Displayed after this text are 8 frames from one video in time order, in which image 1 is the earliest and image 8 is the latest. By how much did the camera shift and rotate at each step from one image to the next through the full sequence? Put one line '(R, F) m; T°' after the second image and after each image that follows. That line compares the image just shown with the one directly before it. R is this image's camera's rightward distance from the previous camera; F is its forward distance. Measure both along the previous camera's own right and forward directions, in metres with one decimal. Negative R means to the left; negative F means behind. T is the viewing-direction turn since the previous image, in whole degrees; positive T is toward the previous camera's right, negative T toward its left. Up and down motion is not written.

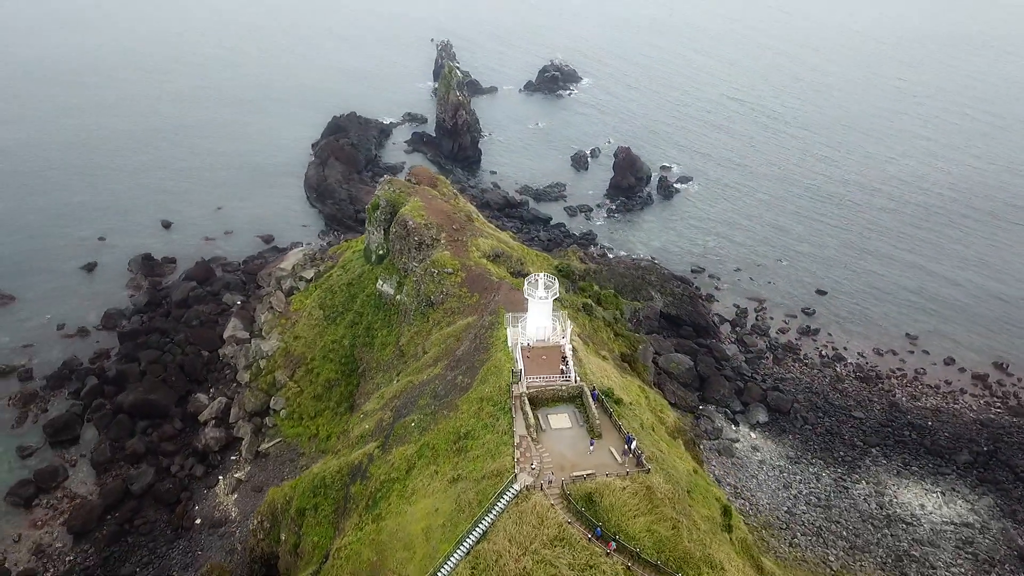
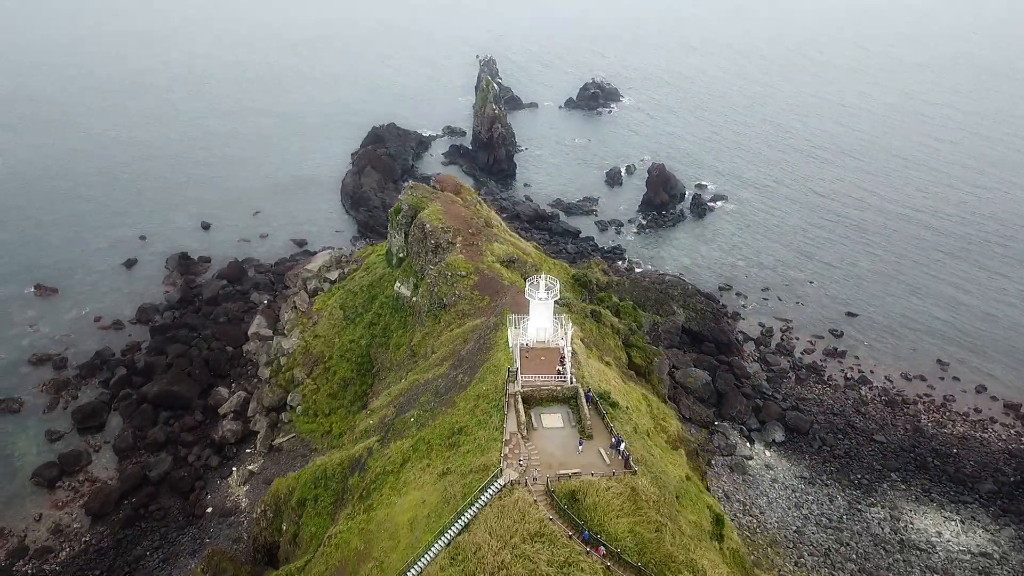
(+2.0, -0.3) m; -3°
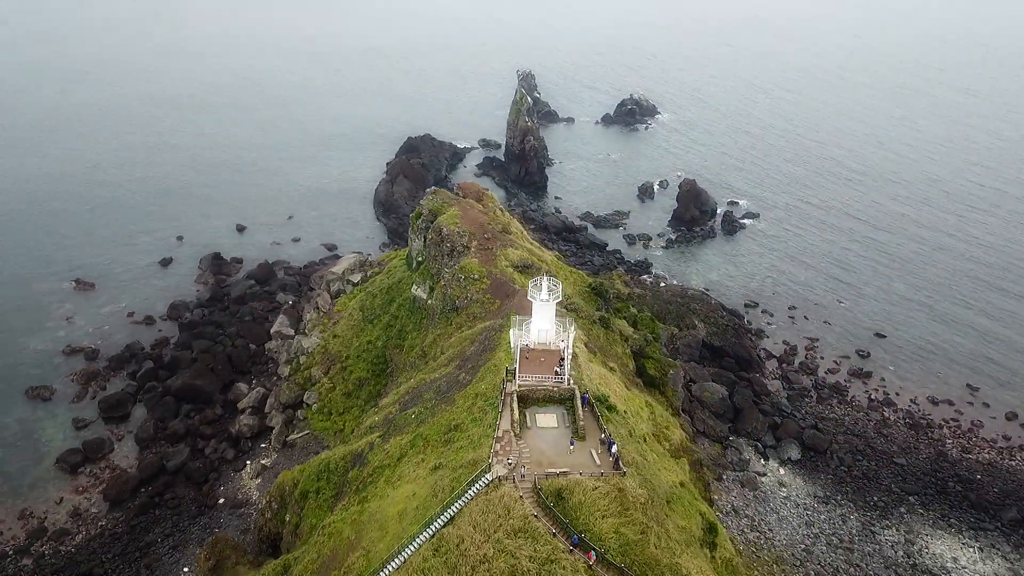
(+1.8, -0.3) m; -3°
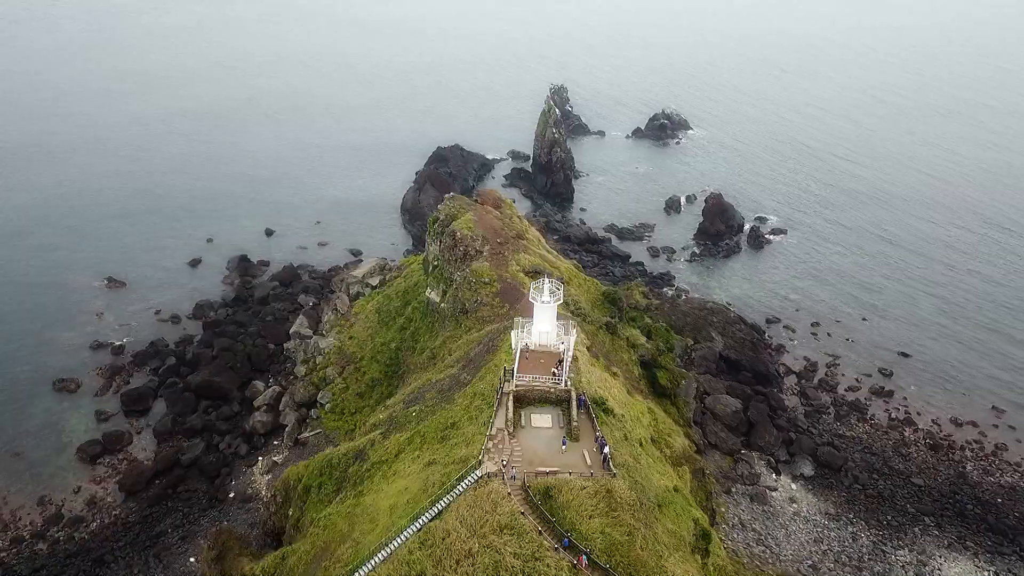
(+1.6, -0.2) m; -3°
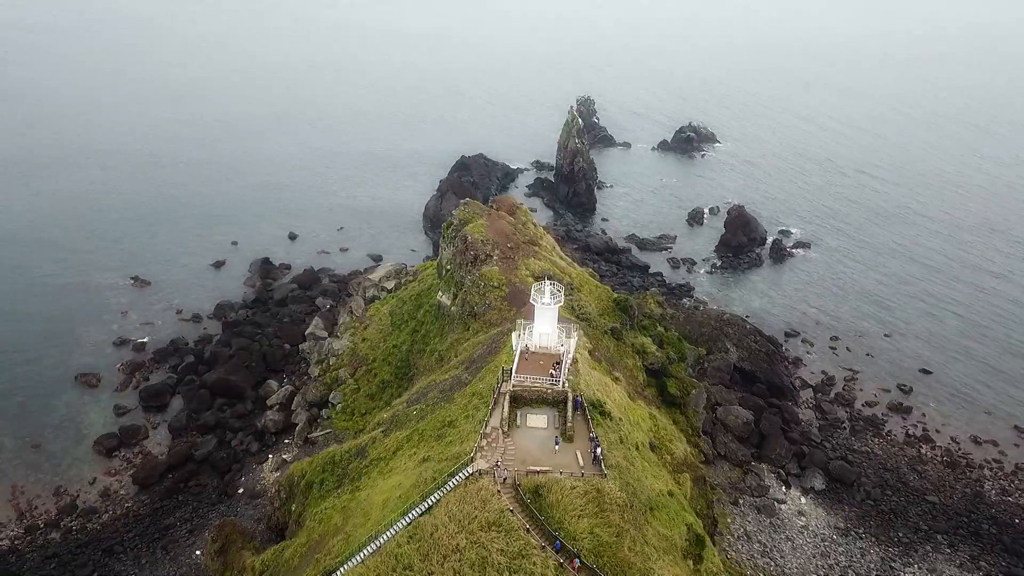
(+1.4, -0.2) m; -2°
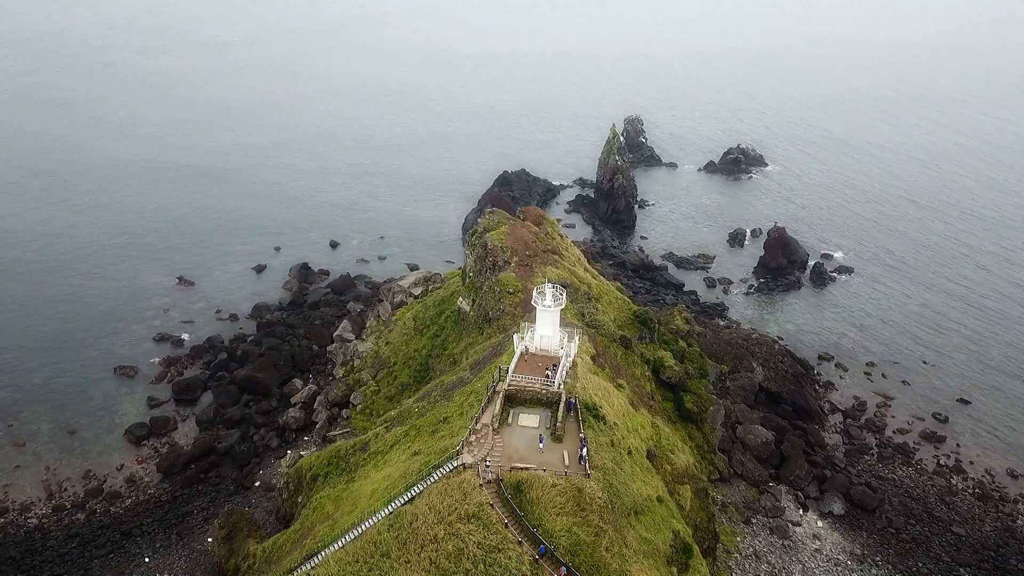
(+2.5, -0.3) m; -4°
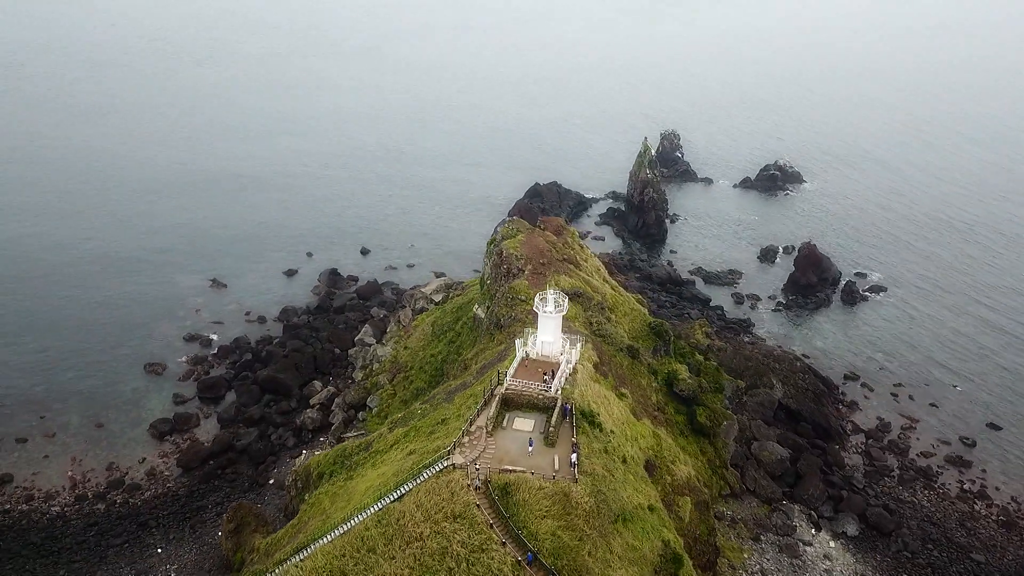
(+1.9, -0.3) m; -3°
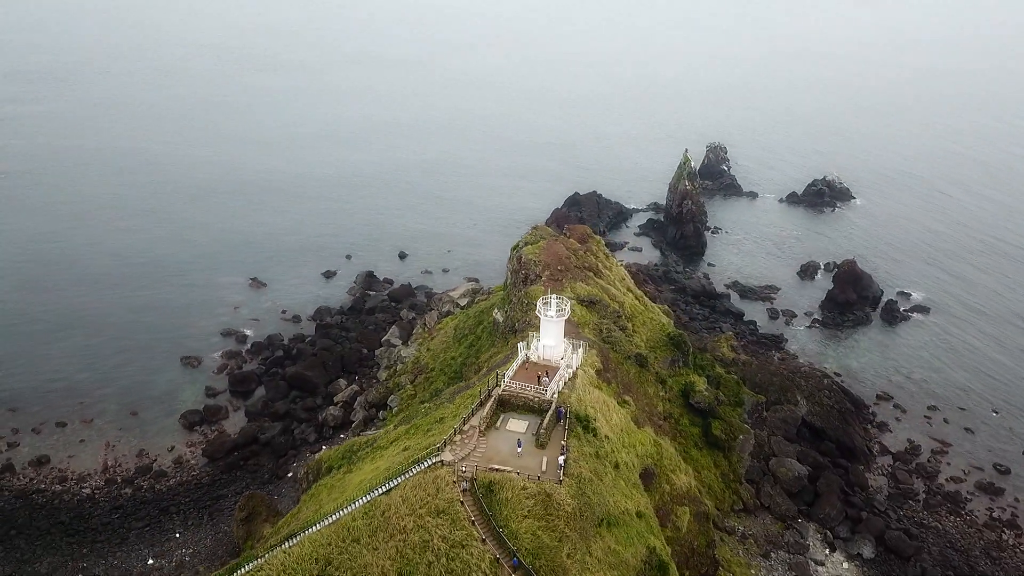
(+2.4, -0.4) m; -4°
